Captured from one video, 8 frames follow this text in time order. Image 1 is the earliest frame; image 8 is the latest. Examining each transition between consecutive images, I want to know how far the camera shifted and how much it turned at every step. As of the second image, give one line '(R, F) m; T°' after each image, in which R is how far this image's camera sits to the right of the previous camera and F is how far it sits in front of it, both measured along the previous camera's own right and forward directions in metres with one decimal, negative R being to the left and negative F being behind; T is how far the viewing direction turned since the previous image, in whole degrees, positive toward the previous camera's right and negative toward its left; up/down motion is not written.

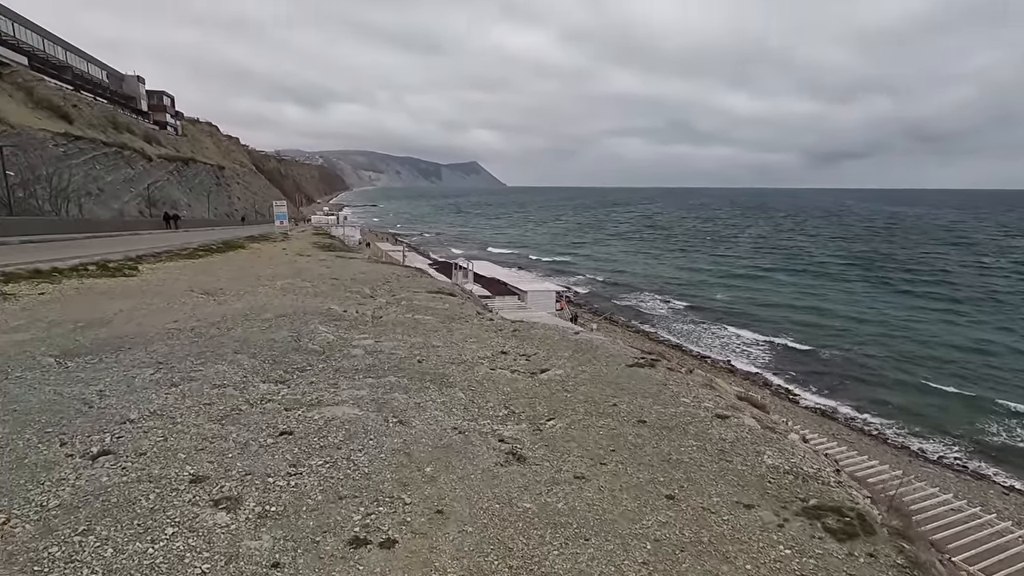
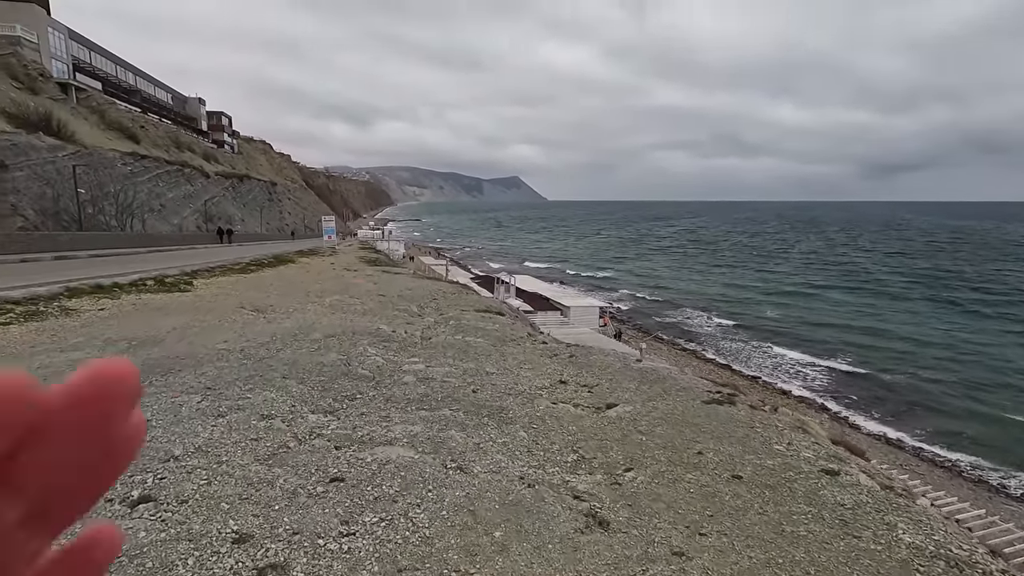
(-0.4, +0.8) m; -4°
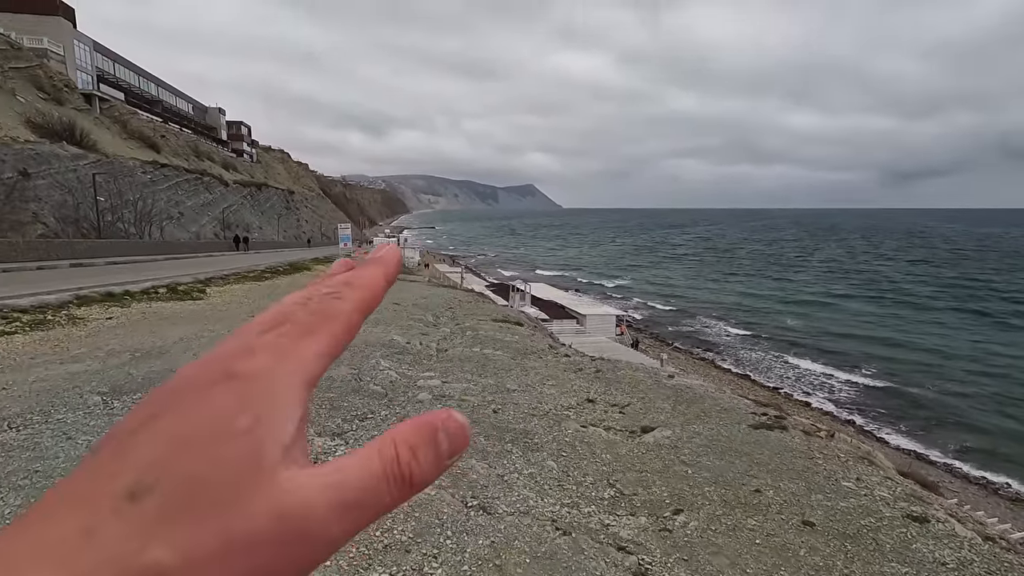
(-0.2, +0.9) m; -2°
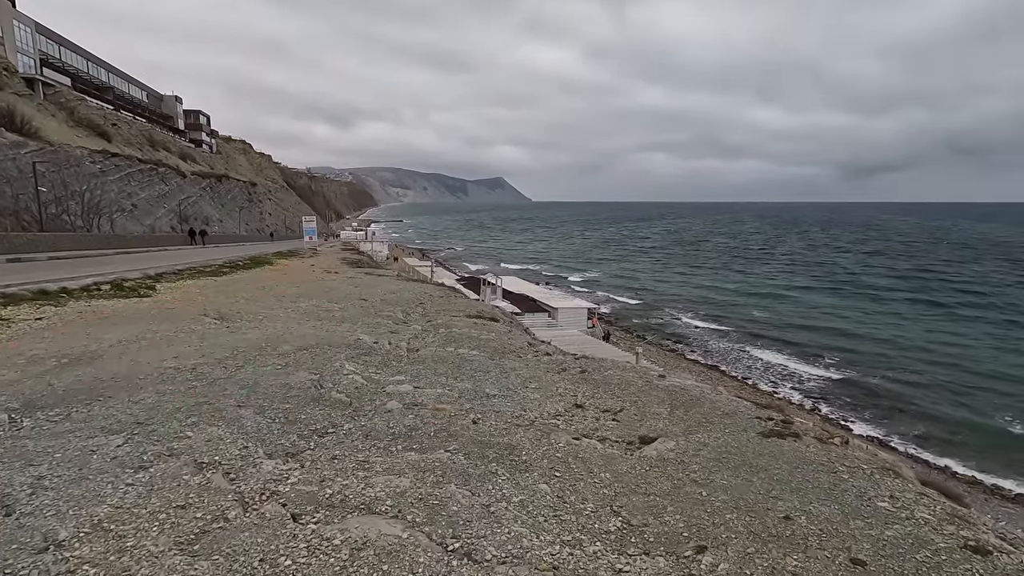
(-0.2, +1.1) m; +3°
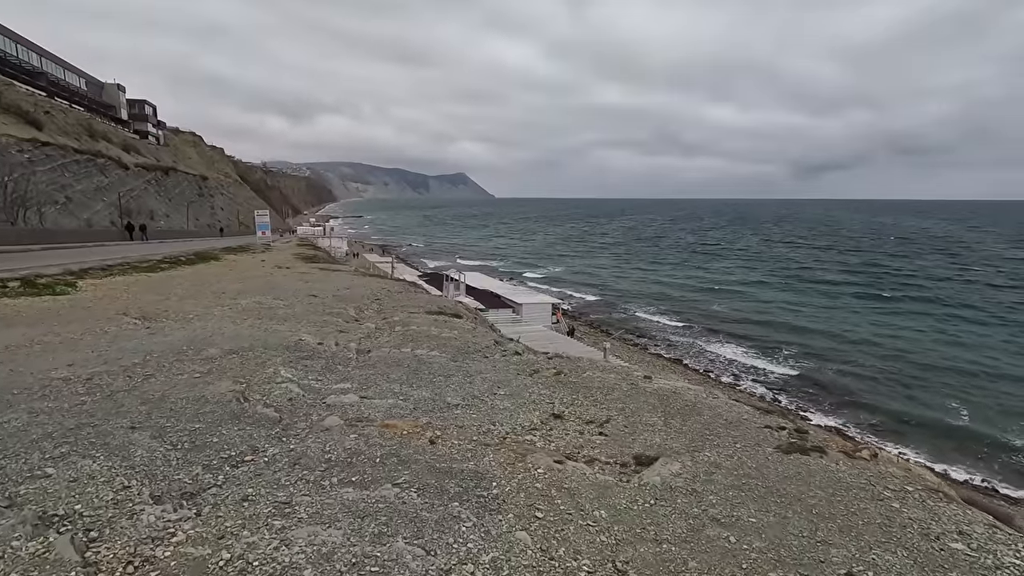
(0.0, +1.6) m; +4°
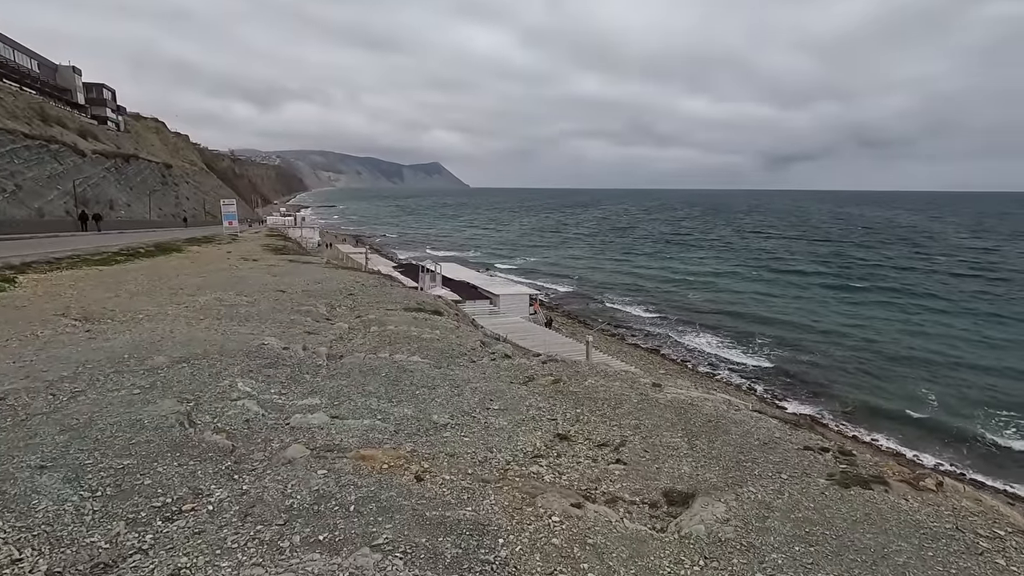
(-0.3, +1.3) m; +3°
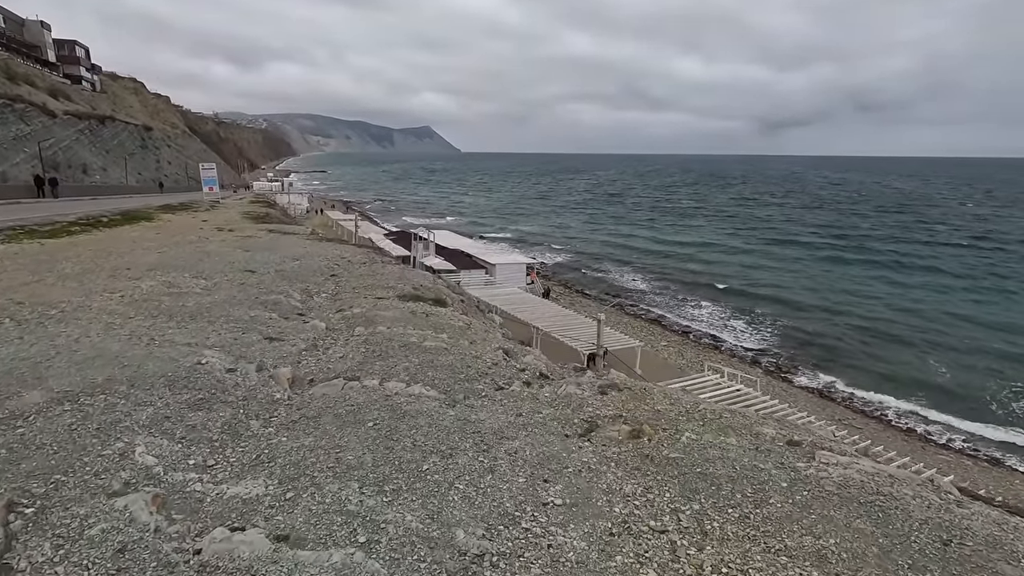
(-0.8, +3.6) m; +1°
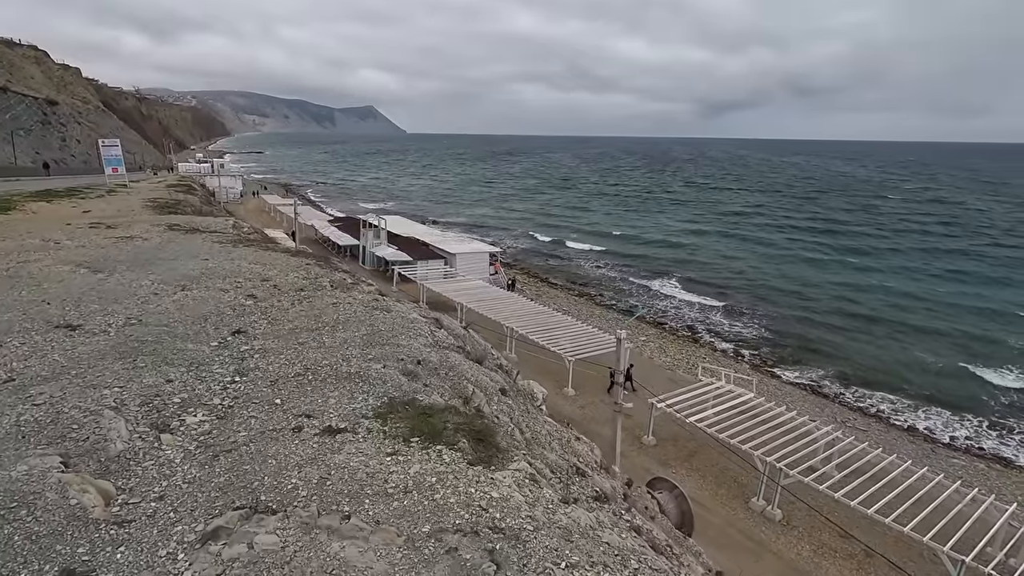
(-2.2, +8.6) m; +5°
